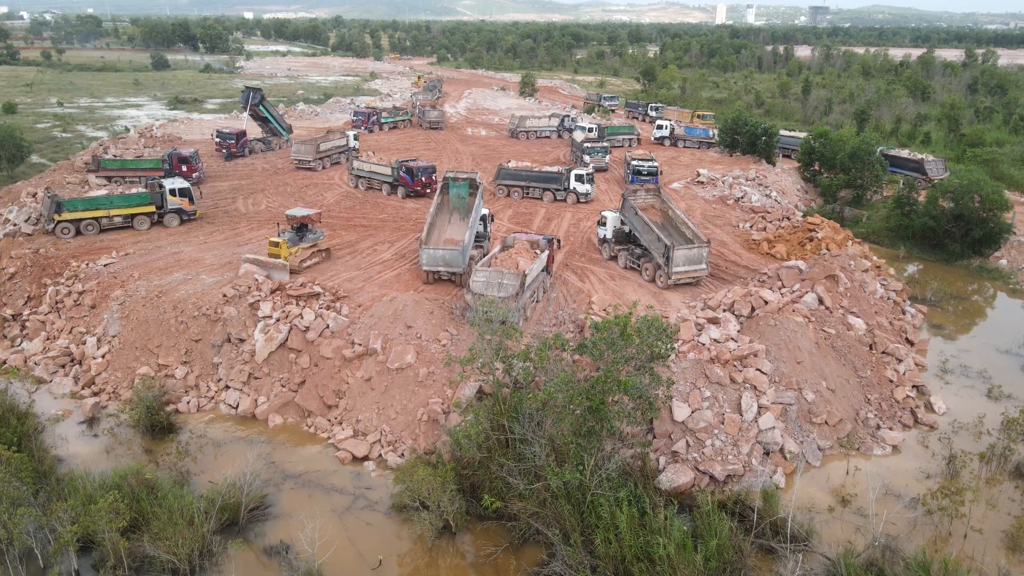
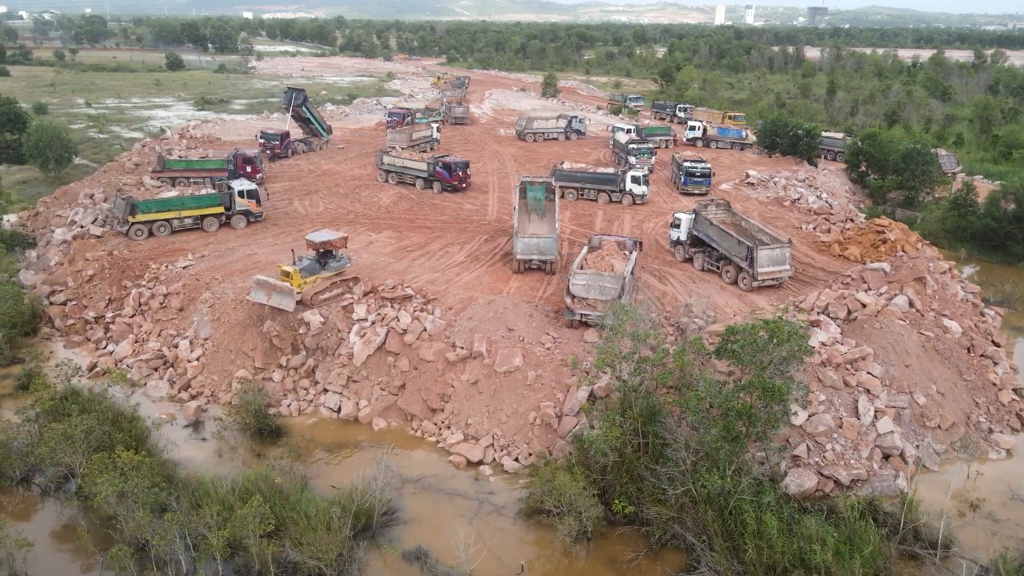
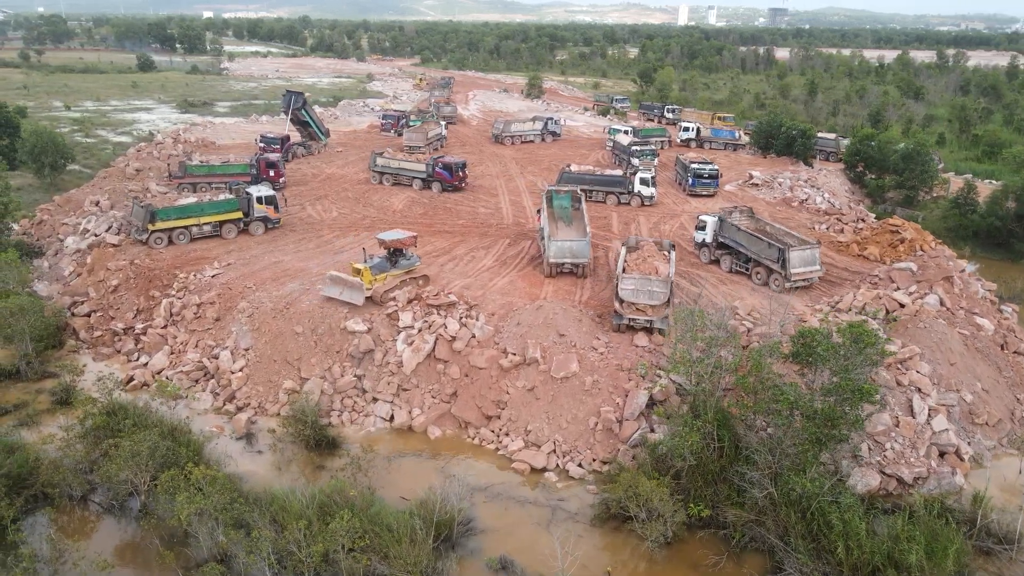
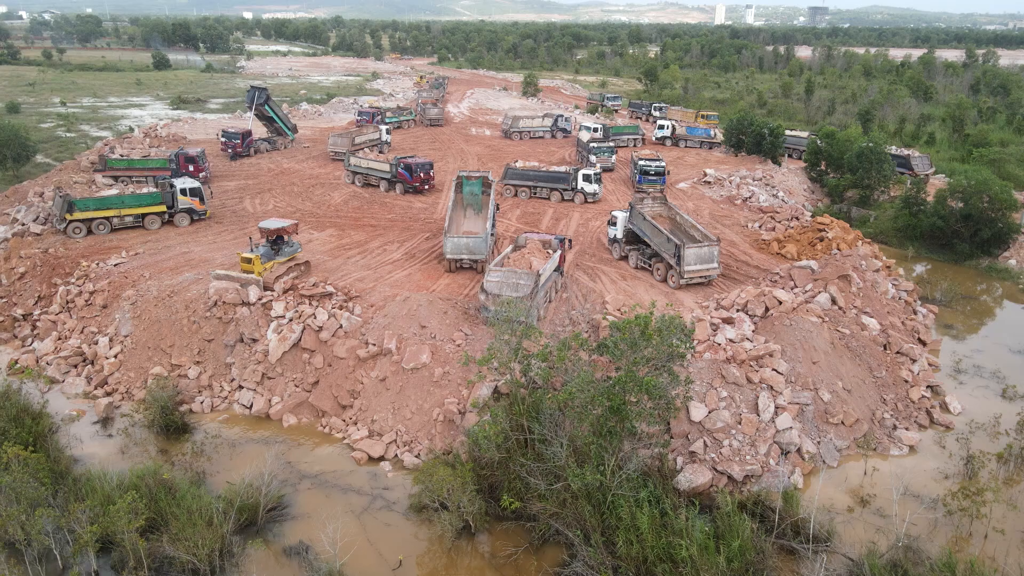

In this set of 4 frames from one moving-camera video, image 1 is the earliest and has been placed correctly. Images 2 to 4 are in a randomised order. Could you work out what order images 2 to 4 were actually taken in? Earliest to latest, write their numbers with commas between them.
4, 2, 3
